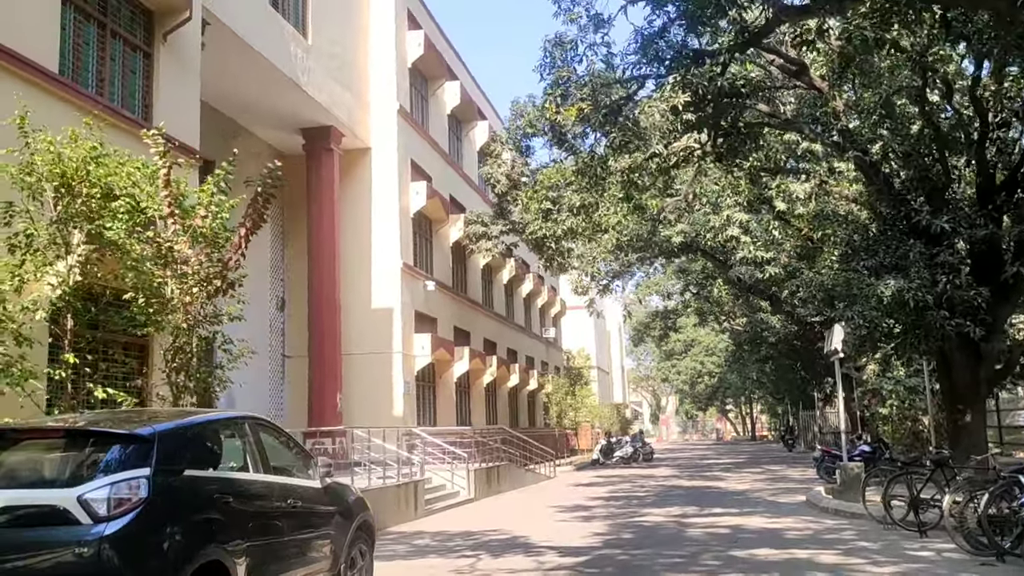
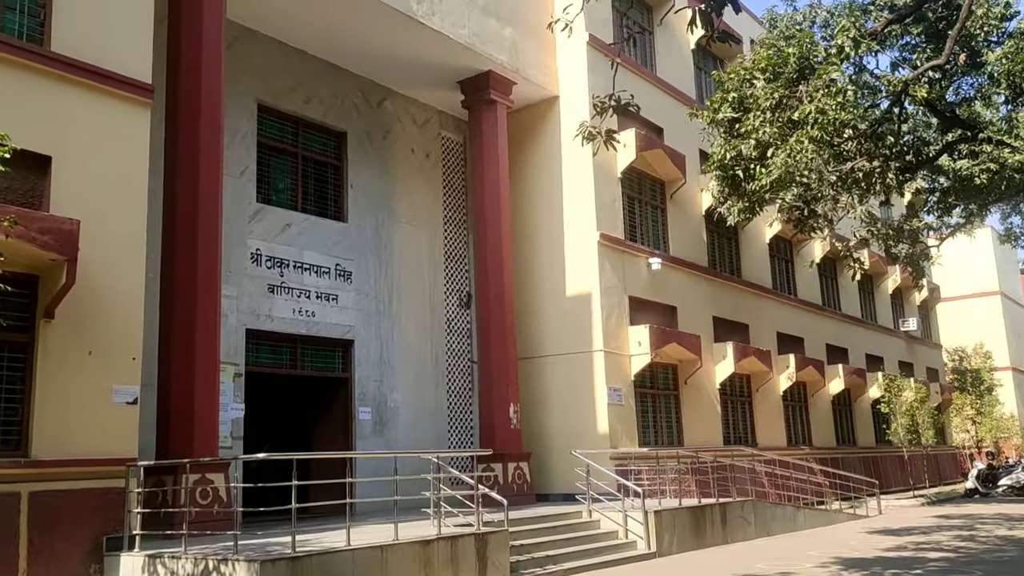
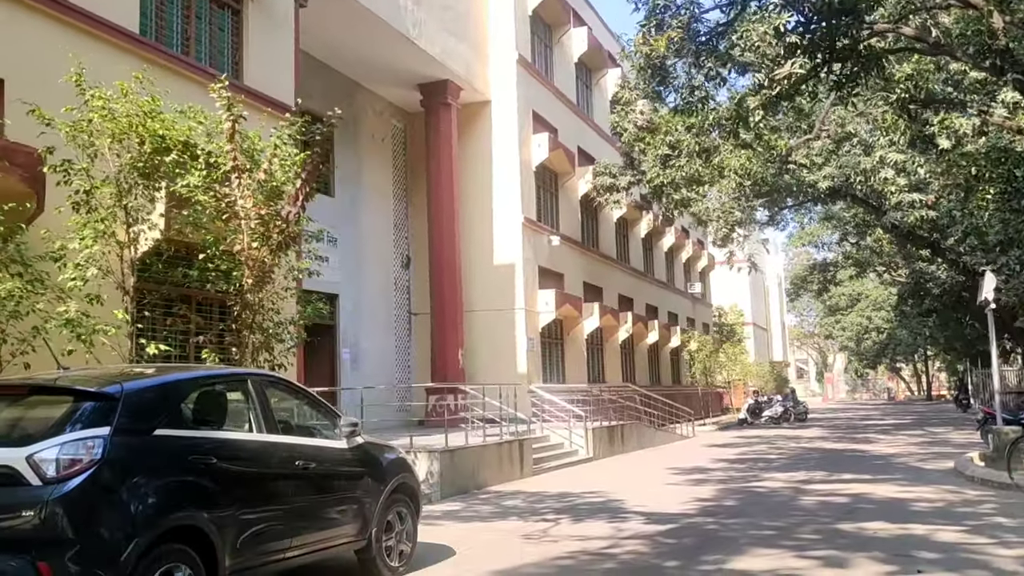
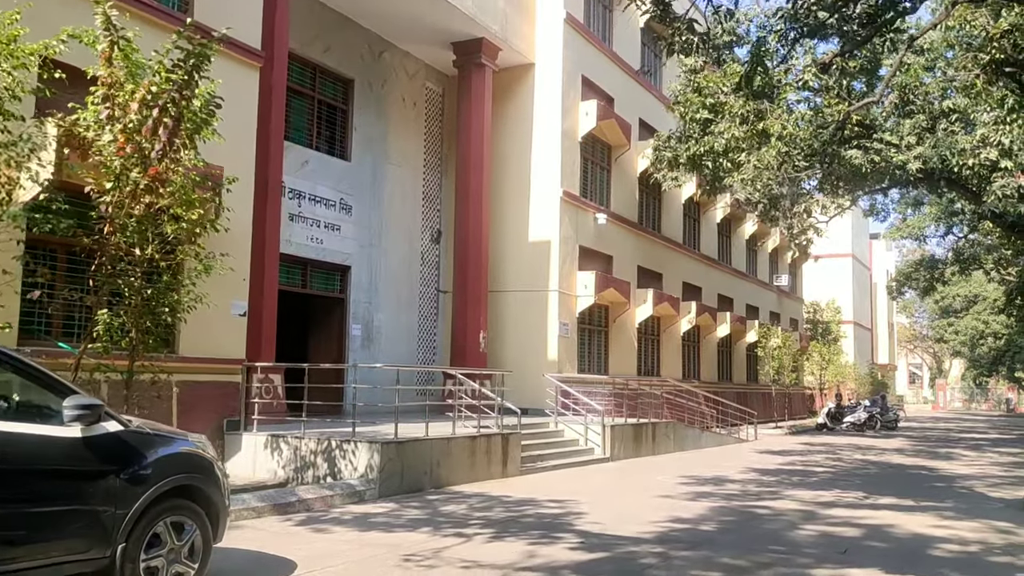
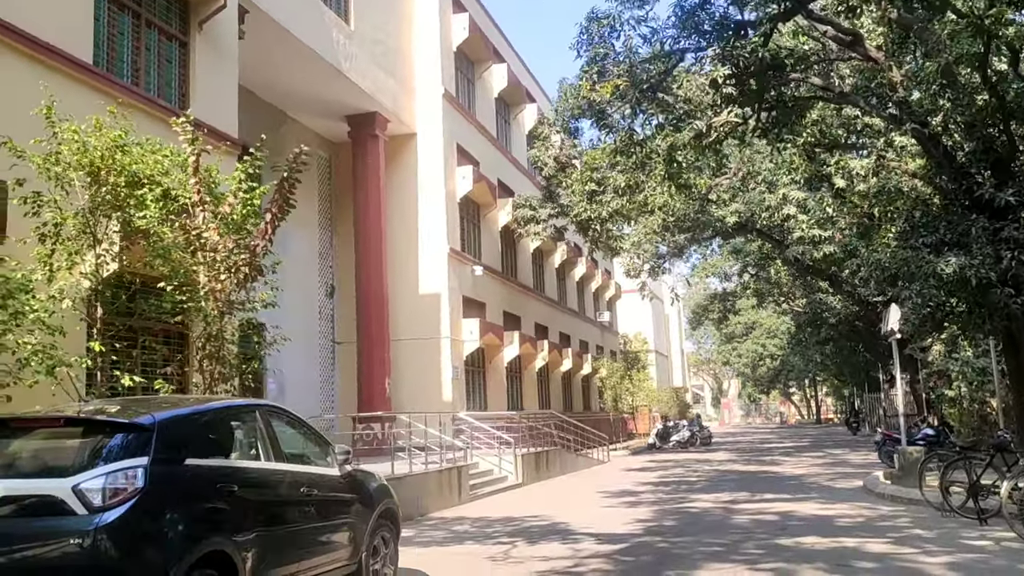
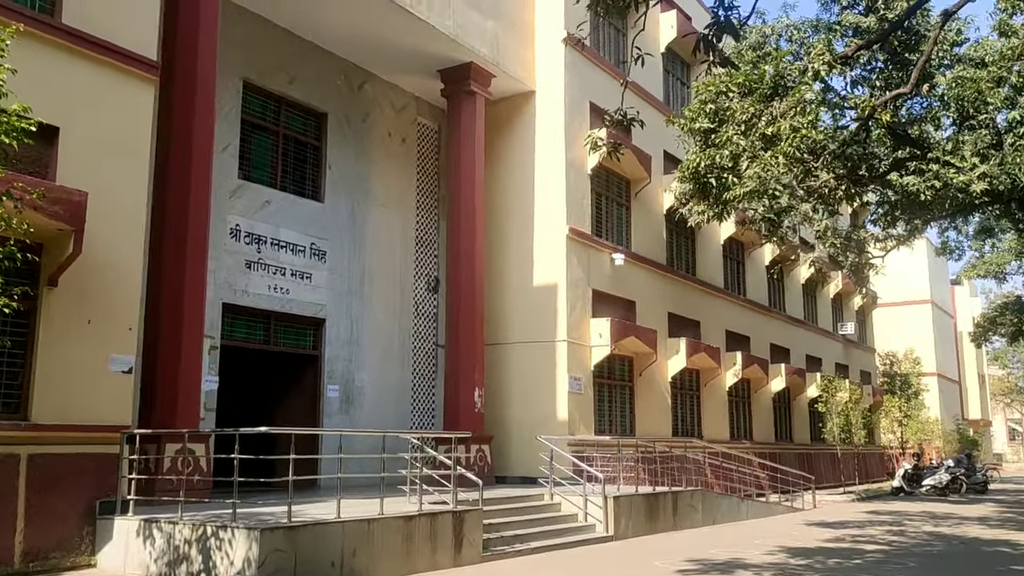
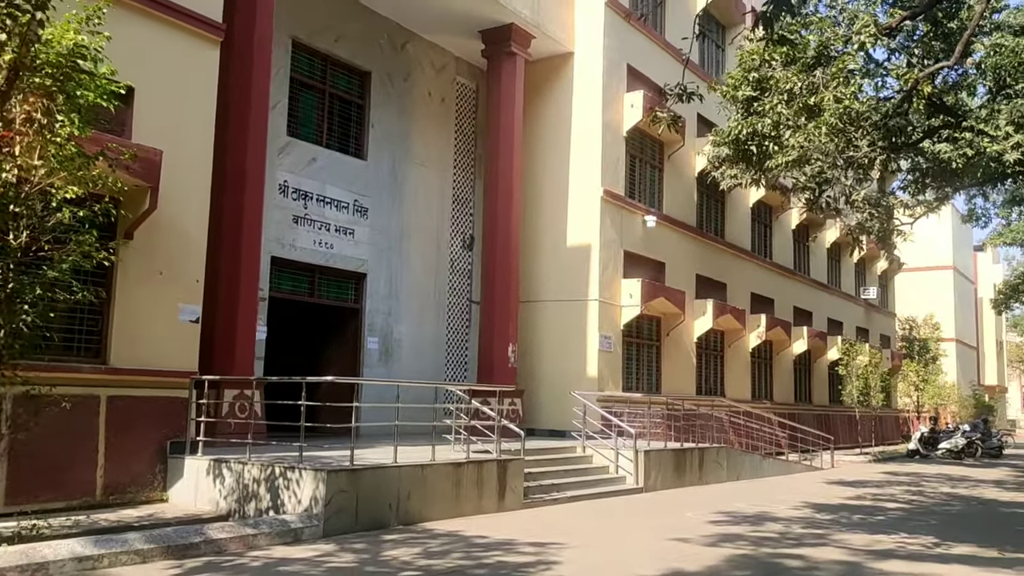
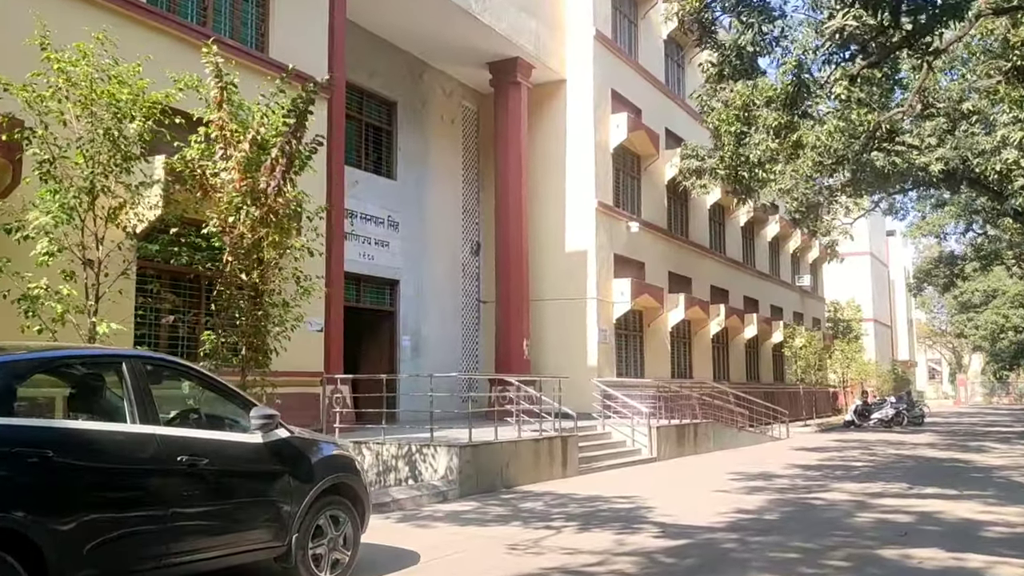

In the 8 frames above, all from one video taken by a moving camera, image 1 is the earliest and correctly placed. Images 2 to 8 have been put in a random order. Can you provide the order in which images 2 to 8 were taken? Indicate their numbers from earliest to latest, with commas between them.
5, 3, 8, 4, 7, 6, 2
